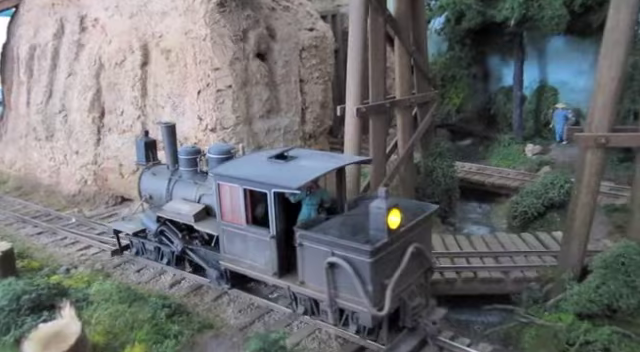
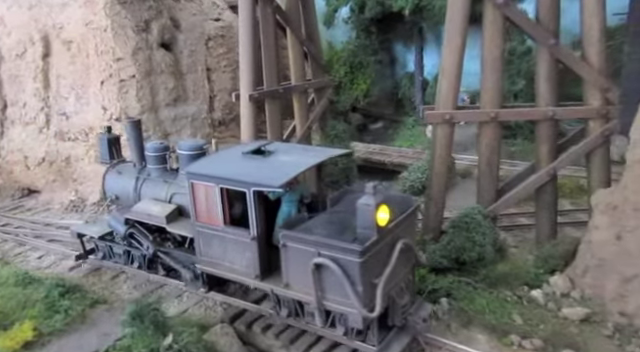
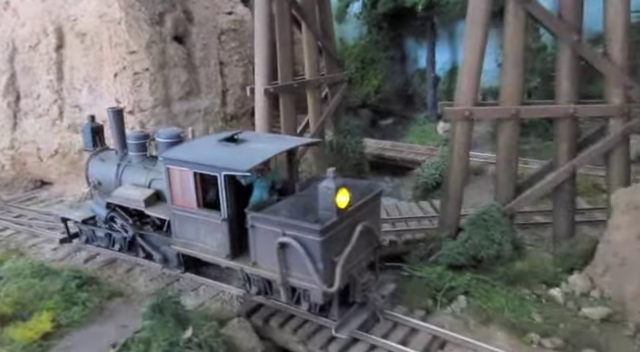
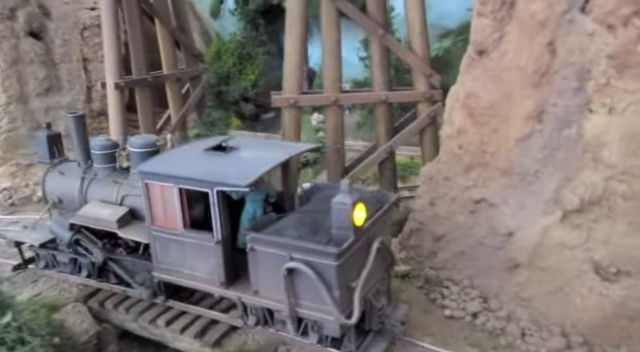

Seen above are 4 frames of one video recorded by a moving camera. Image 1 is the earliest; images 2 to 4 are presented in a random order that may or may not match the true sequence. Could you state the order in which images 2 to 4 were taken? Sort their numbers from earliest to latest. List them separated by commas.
3, 2, 4
